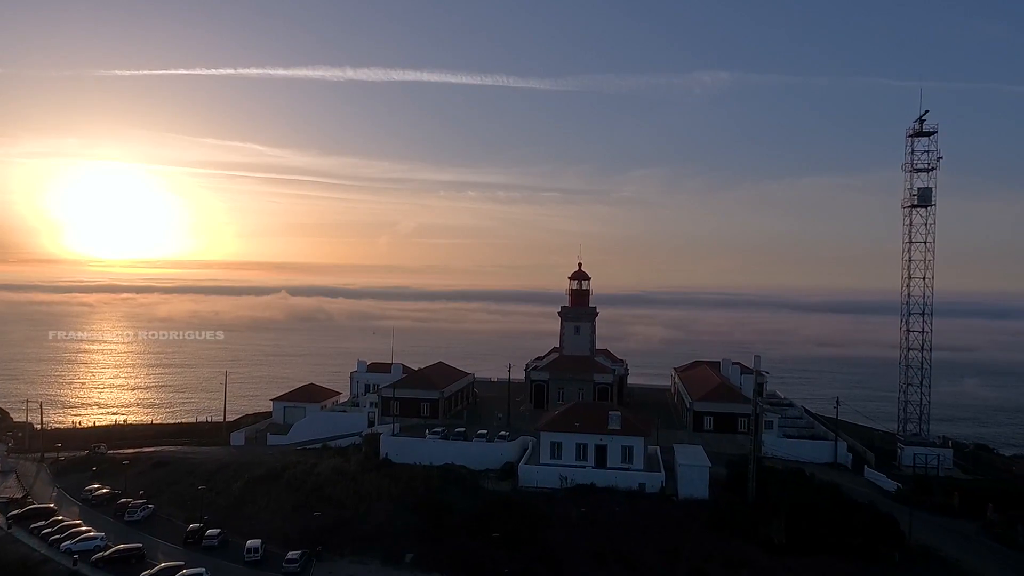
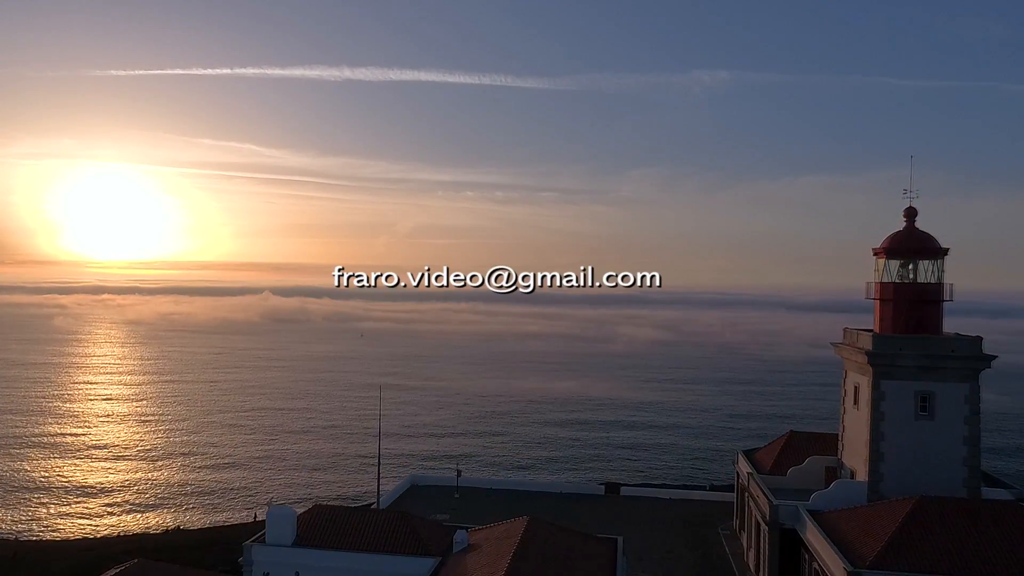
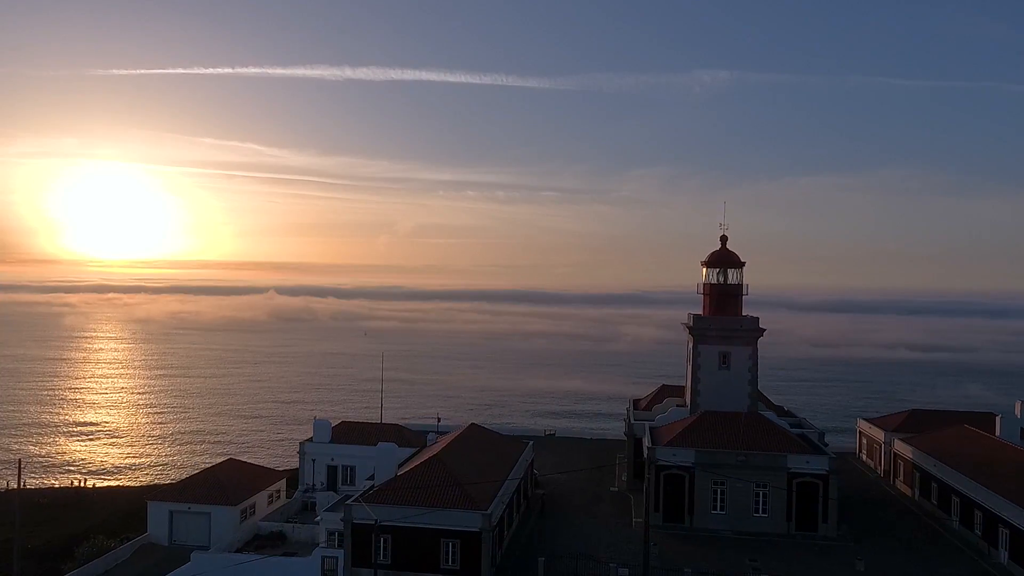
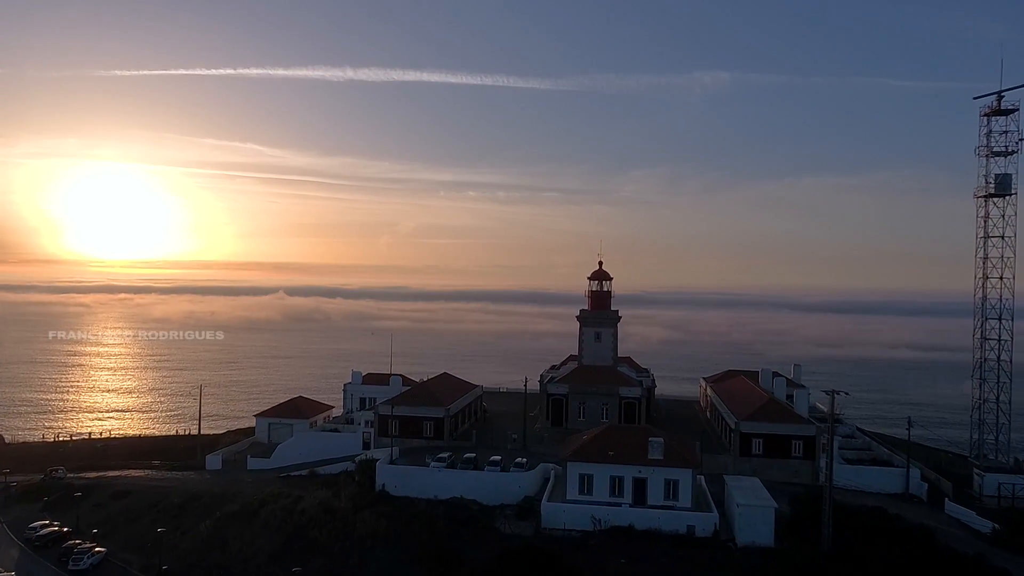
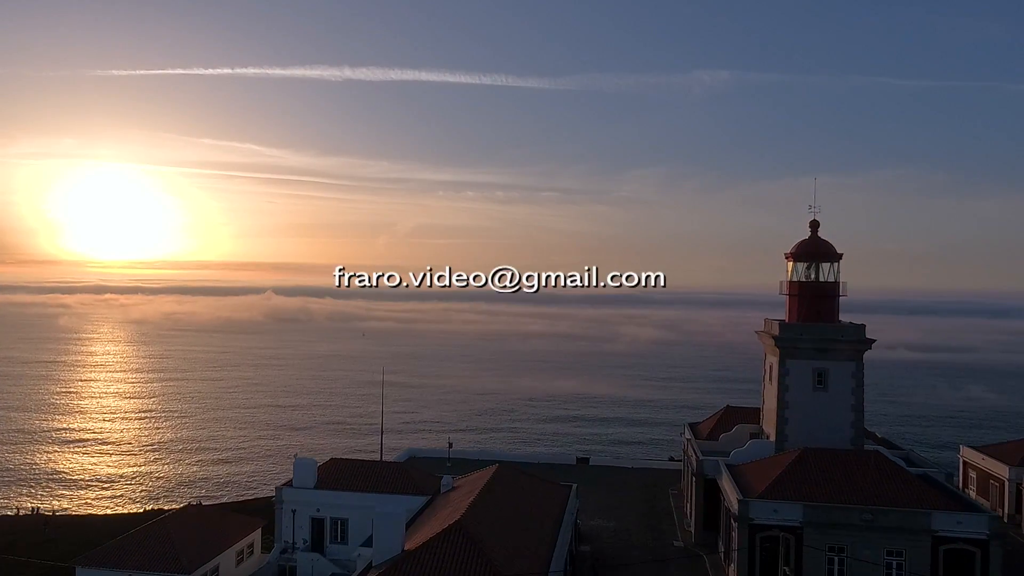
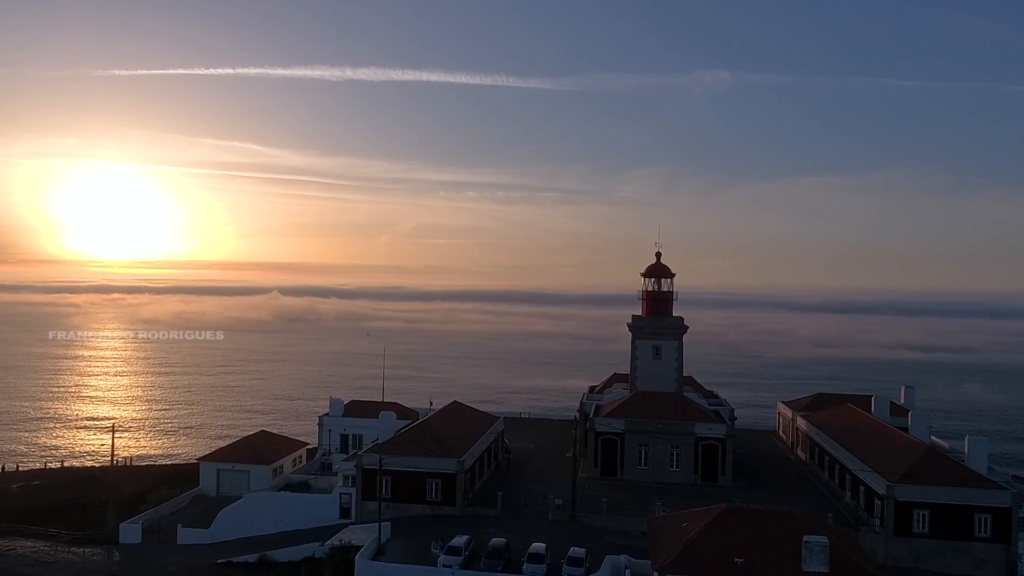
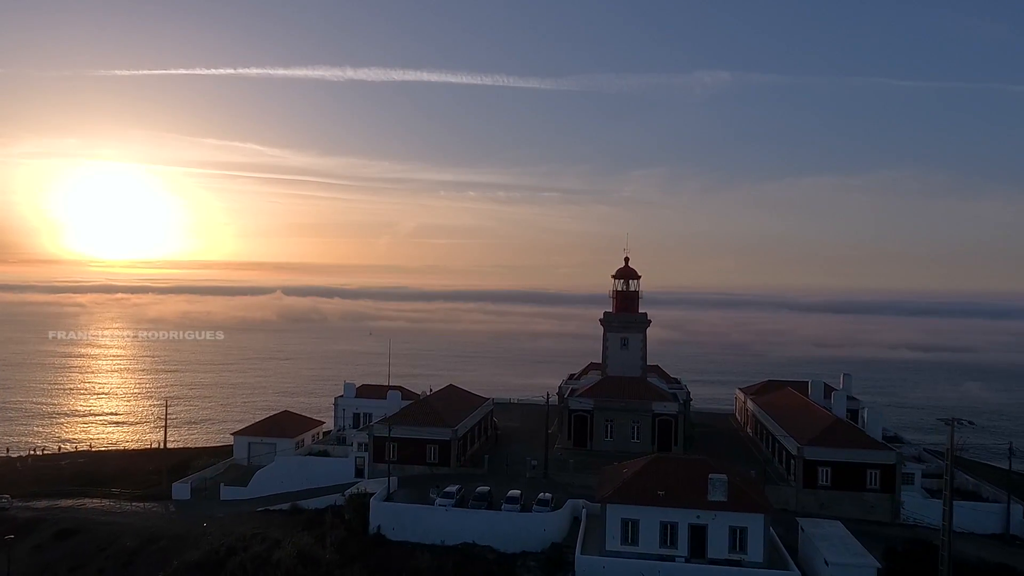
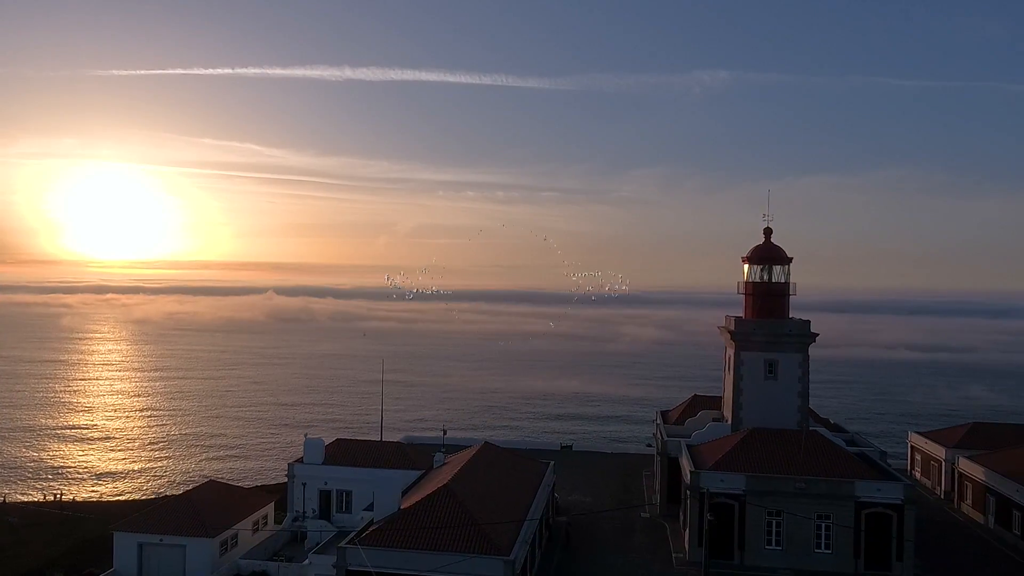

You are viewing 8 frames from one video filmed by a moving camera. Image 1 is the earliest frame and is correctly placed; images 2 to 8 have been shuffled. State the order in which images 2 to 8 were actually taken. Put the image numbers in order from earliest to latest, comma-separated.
4, 7, 6, 3, 8, 5, 2
